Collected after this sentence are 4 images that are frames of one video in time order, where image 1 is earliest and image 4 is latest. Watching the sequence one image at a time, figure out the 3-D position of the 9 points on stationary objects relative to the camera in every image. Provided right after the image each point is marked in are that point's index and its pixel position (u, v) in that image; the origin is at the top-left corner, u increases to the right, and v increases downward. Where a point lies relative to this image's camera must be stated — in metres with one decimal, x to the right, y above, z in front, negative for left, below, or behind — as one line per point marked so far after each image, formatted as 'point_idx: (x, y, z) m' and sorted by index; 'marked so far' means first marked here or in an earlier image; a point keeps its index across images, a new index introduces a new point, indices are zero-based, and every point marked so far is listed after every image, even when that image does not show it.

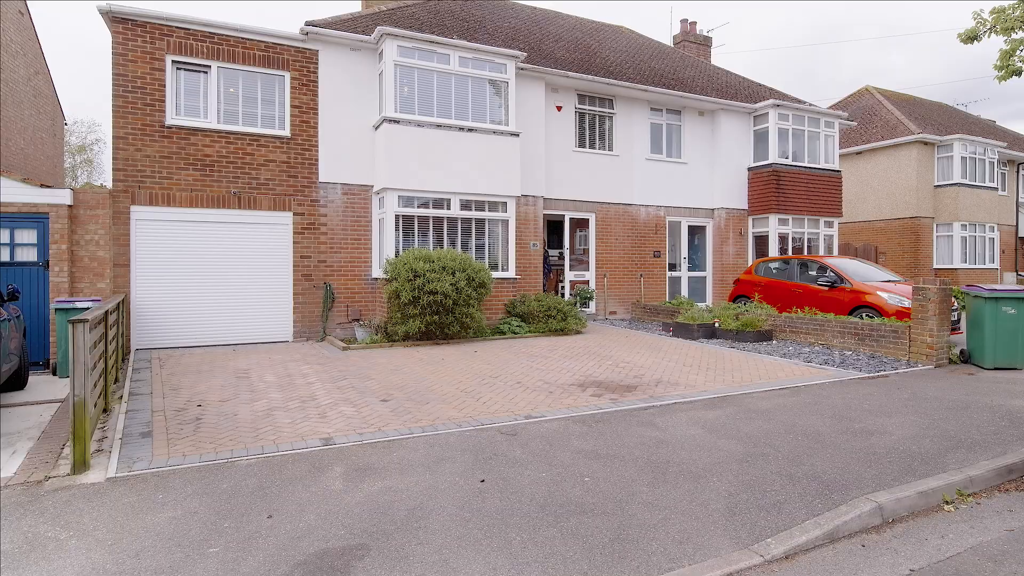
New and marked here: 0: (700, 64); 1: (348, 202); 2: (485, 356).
0: (+6.2, +7.3, +19.1) m
1: (-3.3, +1.8, +11.9) m
2: (-0.4, -1.1, +9.3) m
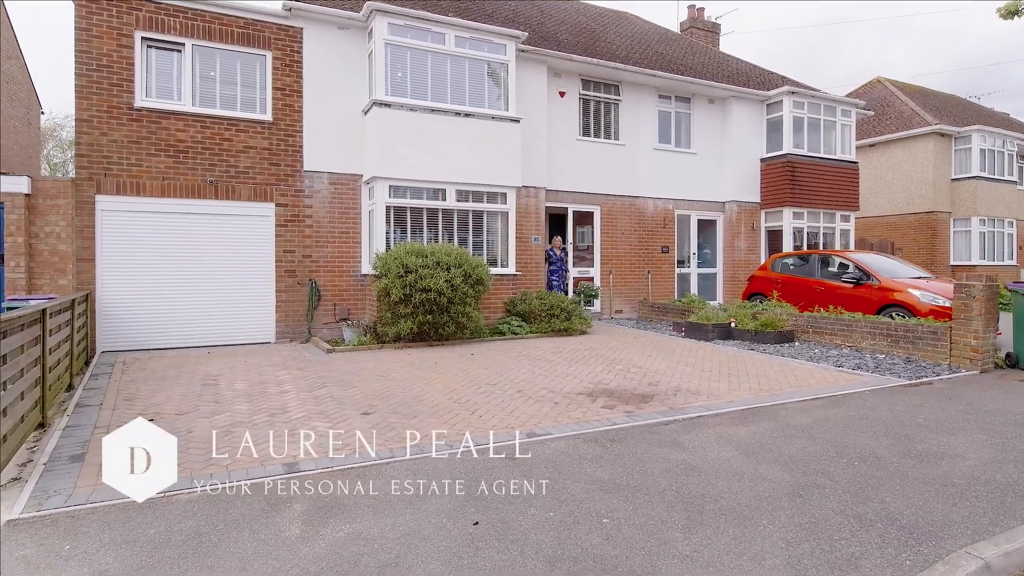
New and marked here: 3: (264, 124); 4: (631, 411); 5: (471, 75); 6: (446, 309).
0: (+6.2, +7.4, +18.2) m
1: (-3.3, +1.8, +11.0) m
2: (-0.4, -1.0, +8.5) m
3: (-4.4, +2.9, +10.4) m
4: (+1.2, -1.2, +5.9) m
5: (-0.8, +4.2, +11.6) m
6: (-1.1, -0.3, +9.8) m
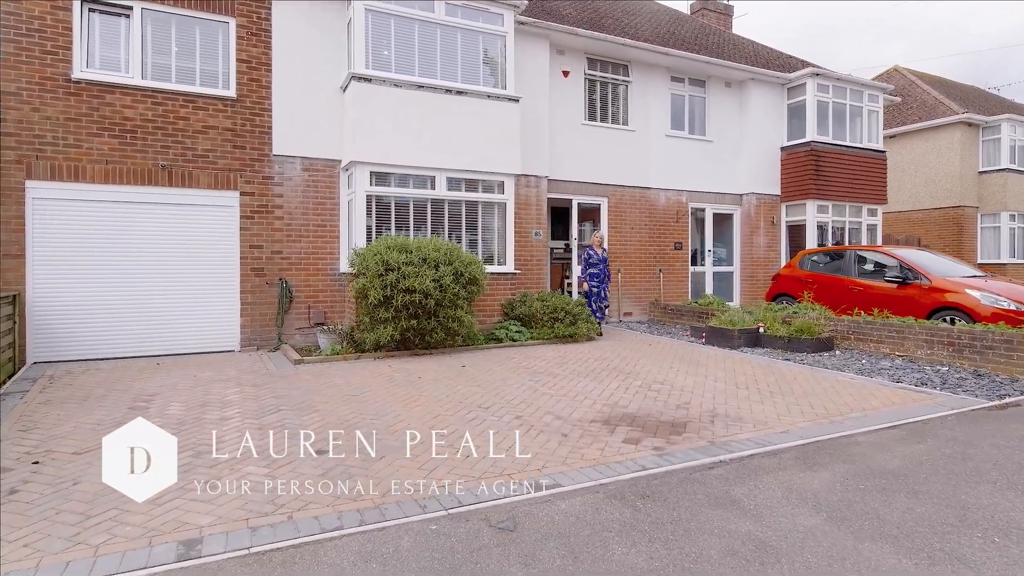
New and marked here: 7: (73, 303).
0: (+6.1, +7.4, +16.9) m
1: (-3.4, +1.8, +9.7) m
2: (-0.5, -1.1, +7.2) m
3: (-4.5, +2.9, +9.1) m
4: (+1.2, -1.2, +4.6) m
5: (-0.9, +4.2, +10.3) m
6: (-1.1, -0.4, +8.5) m
7: (-6.3, -0.2, +8.3) m
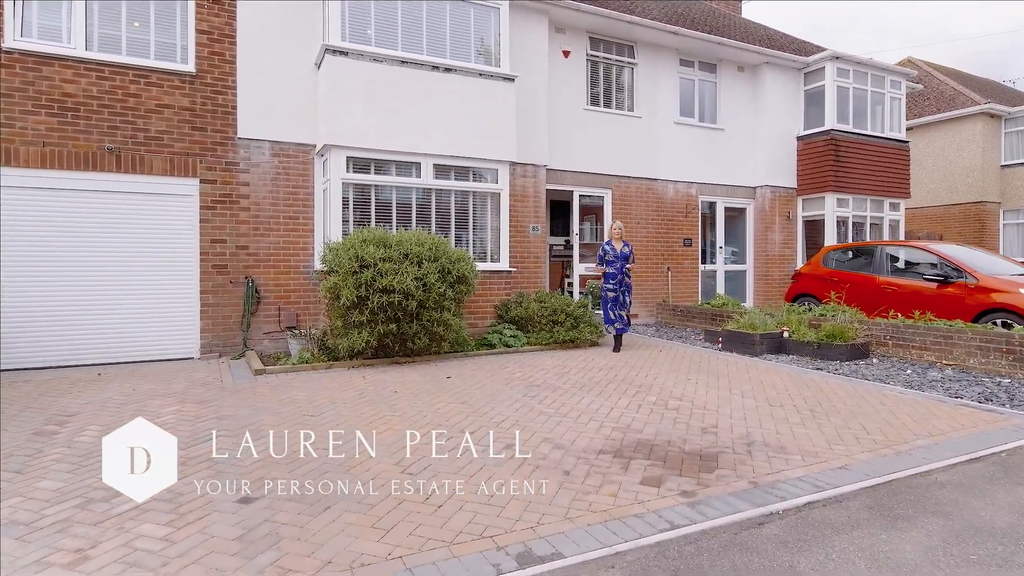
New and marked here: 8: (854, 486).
0: (+6.0, +7.4, +15.9) m
1: (-3.5, +1.8, +8.7) m
2: (-0.6, -1.0, +6.1) m
3: (-4.5, +2.9, +8.1) m
4: (+1.1, -1.2, +3.6) m
5: (-0.9, +4.2, +9.3) m
6: (-1.2, -0.3, +7.5) m
7: (-6.4, -0.2, +7.3) m
8: (+2.1, -1.2, +3.6) m
